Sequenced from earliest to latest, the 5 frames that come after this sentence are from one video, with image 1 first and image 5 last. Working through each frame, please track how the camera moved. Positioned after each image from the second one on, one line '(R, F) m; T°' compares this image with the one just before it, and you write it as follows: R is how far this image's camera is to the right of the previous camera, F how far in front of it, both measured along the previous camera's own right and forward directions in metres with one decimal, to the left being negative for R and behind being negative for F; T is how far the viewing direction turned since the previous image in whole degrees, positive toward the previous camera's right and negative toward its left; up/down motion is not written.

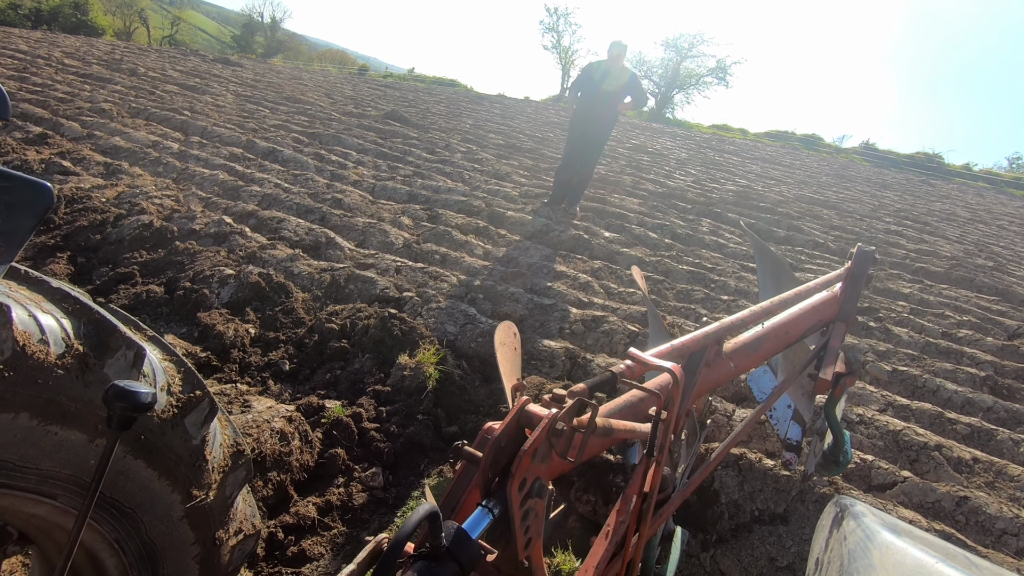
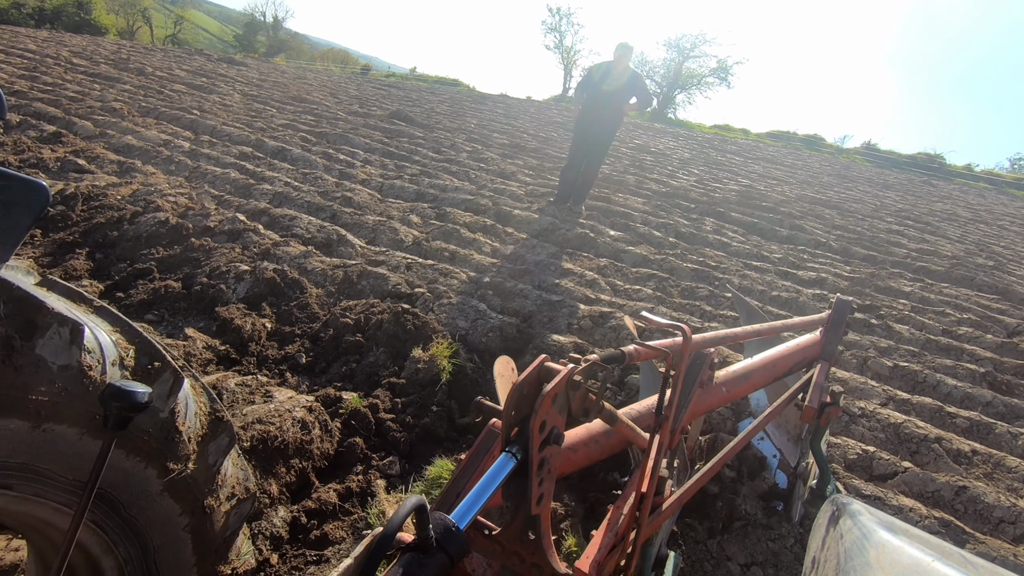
(-0.1, -0.1) m; 0°
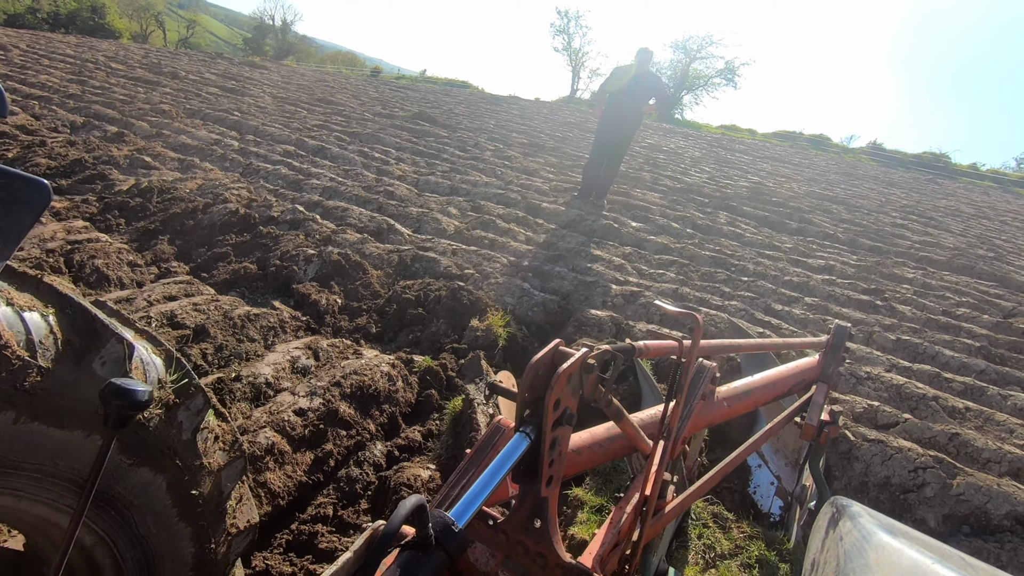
(-0.3, -0.5) m; 0°
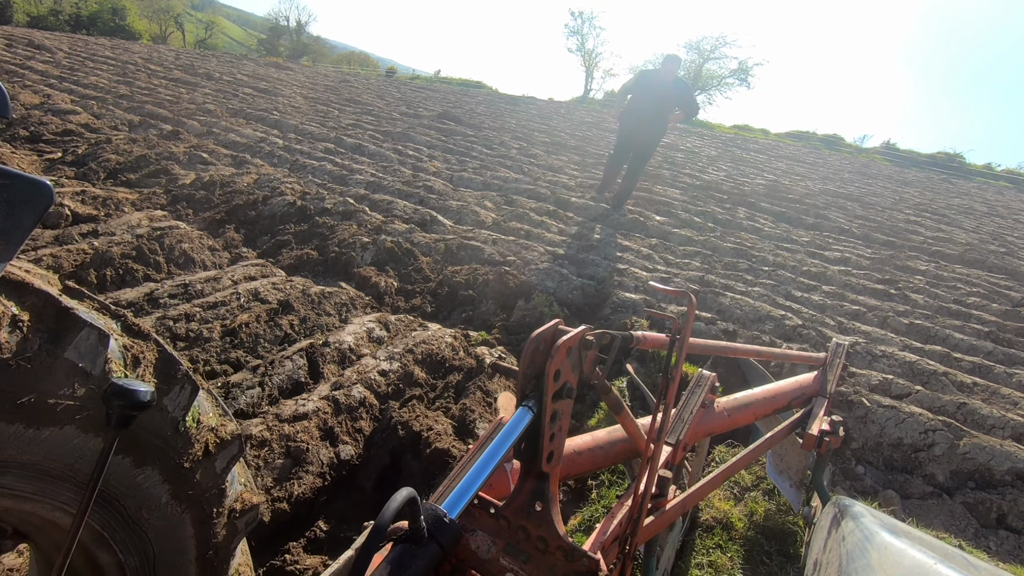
(-0.3, -0.4) m; -1°
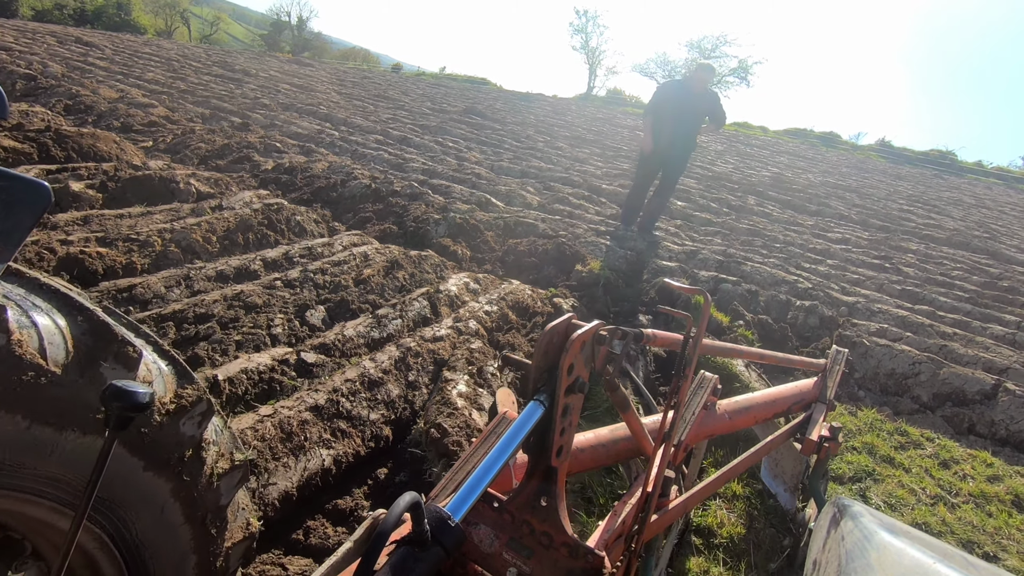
(-0.6, -0.9) m; 0°
